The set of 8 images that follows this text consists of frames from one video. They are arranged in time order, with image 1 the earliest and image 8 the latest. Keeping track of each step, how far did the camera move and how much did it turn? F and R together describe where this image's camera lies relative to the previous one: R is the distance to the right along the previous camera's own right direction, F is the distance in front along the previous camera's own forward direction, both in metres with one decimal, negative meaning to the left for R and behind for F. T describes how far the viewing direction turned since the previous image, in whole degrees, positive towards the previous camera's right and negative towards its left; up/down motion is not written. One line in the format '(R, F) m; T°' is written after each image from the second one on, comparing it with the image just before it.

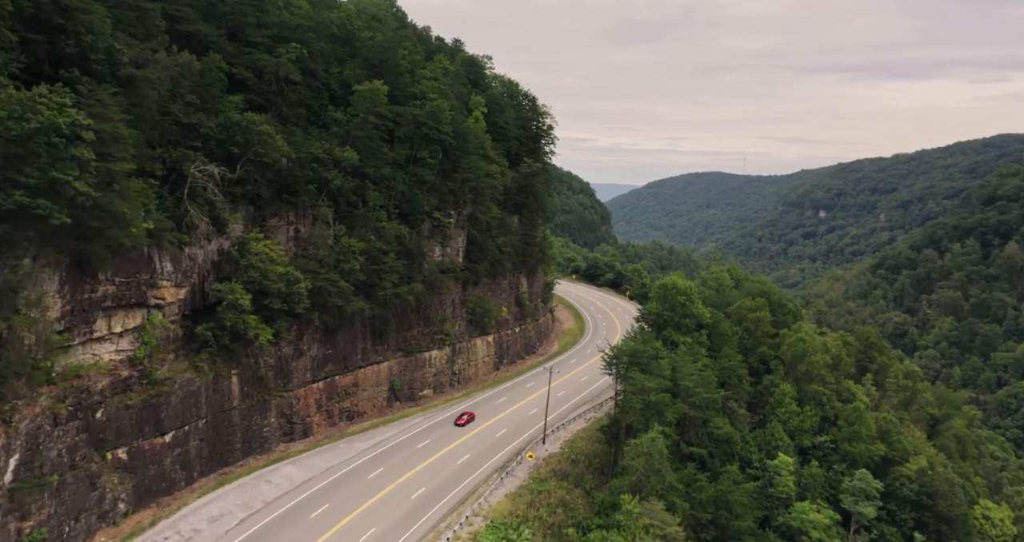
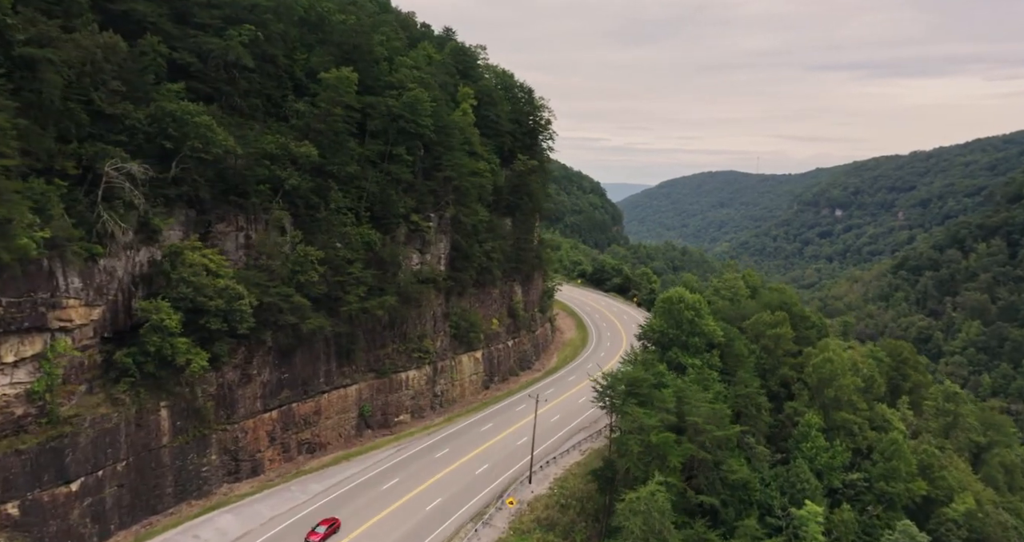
(+1.5, +5.8) m; -1°
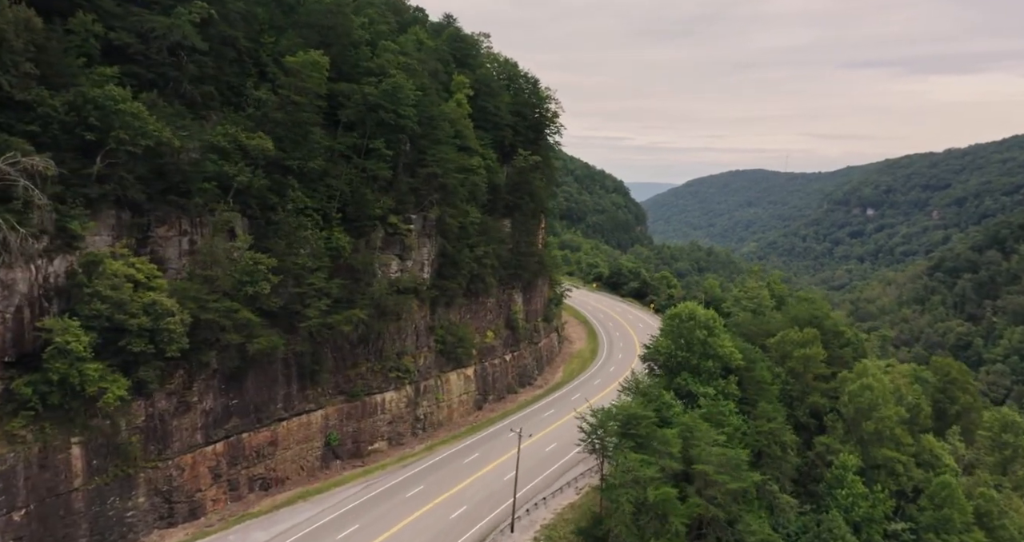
(+1.8, +5.4) m; -2°
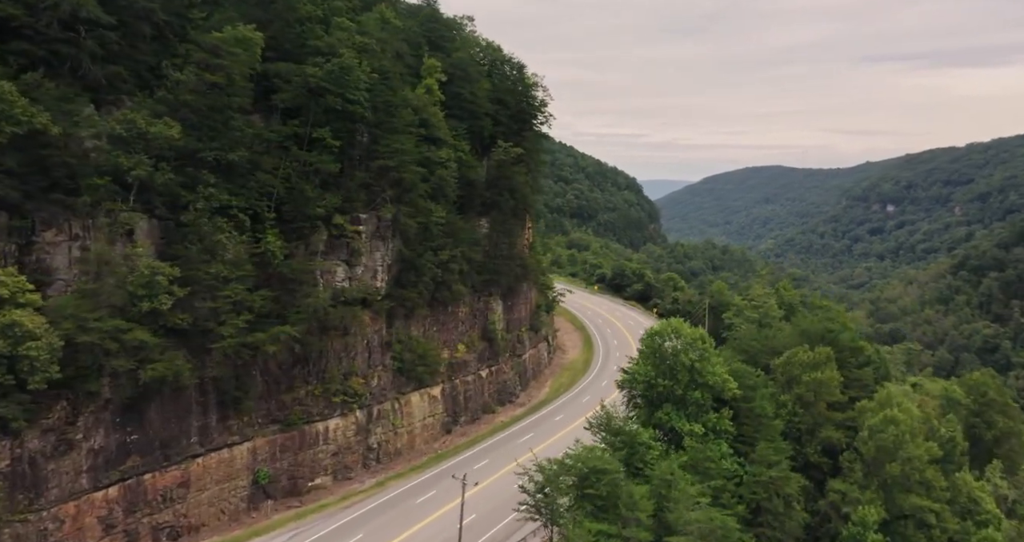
(+2.4, +5.6) m; -1°
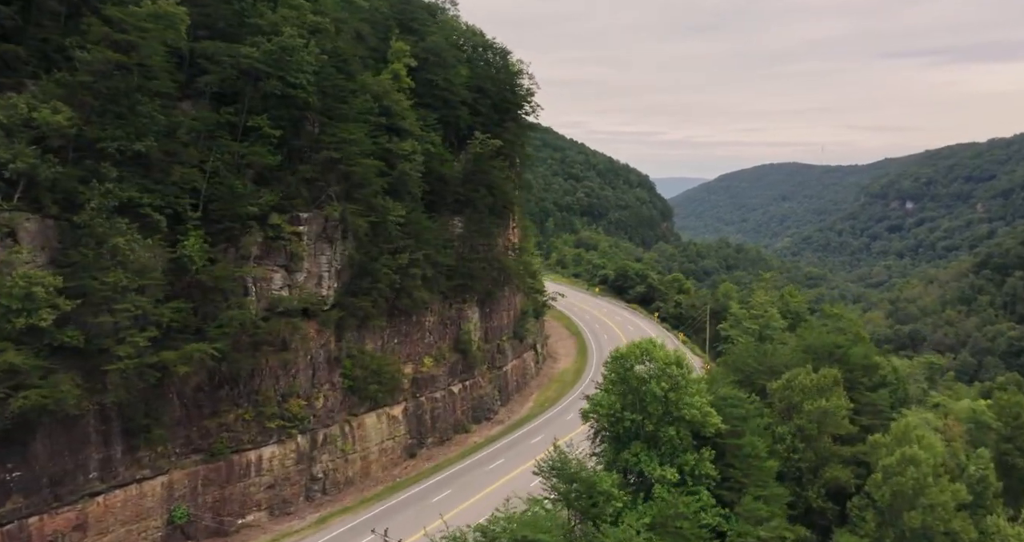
(+2.2, +4.5) m; -1°
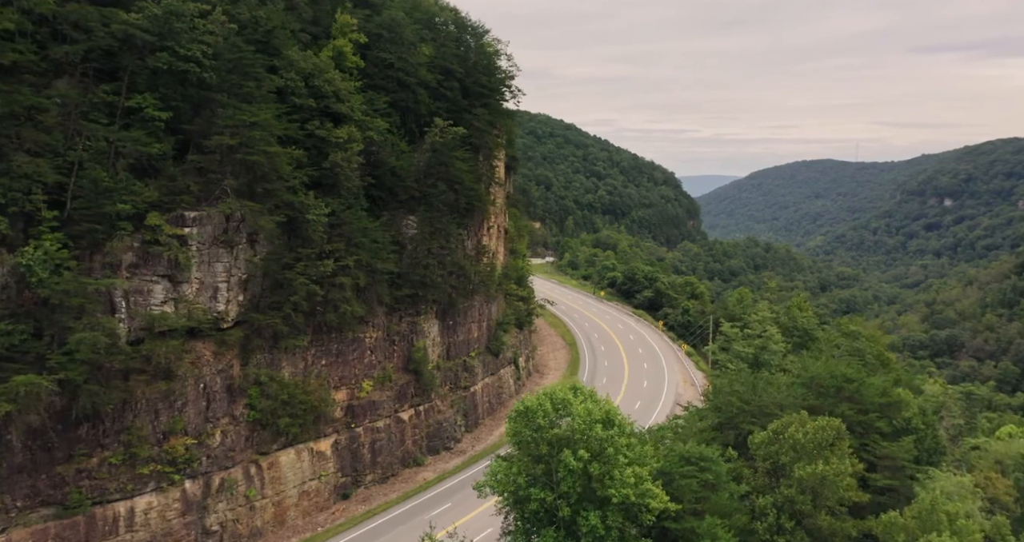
(+3.2, +6.0) m; -2°
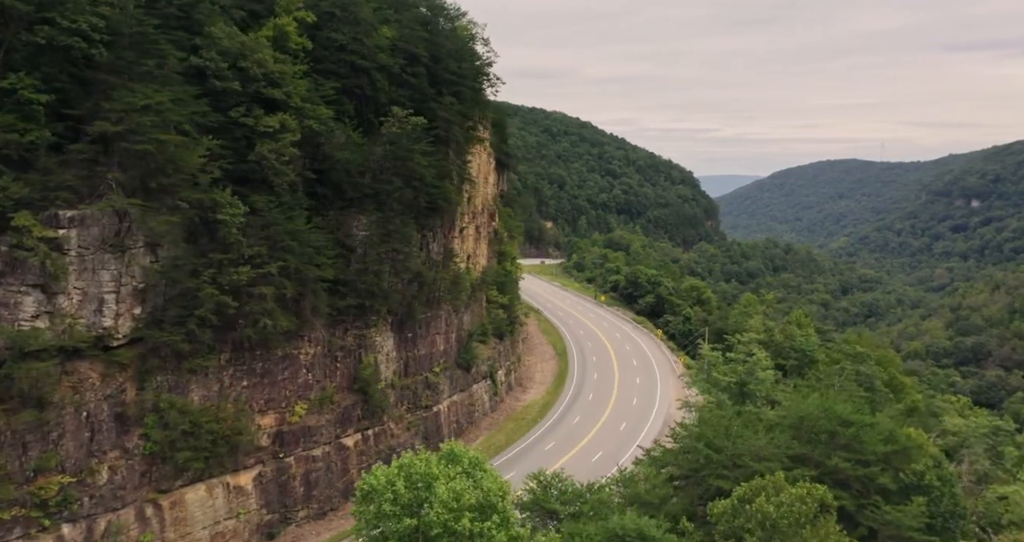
(+2.4, +4.3) m; -1°
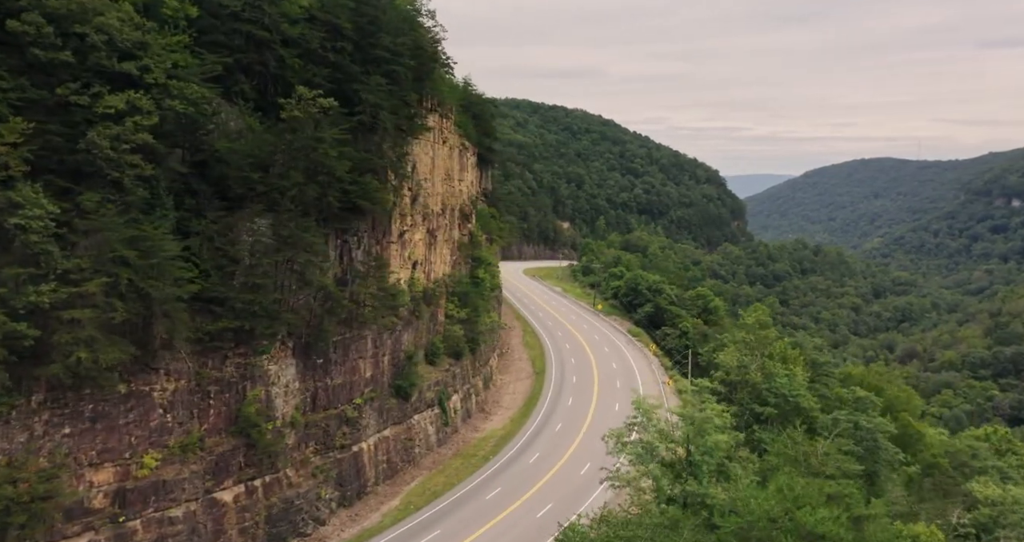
(+3.7, +6.3) m; -2°
